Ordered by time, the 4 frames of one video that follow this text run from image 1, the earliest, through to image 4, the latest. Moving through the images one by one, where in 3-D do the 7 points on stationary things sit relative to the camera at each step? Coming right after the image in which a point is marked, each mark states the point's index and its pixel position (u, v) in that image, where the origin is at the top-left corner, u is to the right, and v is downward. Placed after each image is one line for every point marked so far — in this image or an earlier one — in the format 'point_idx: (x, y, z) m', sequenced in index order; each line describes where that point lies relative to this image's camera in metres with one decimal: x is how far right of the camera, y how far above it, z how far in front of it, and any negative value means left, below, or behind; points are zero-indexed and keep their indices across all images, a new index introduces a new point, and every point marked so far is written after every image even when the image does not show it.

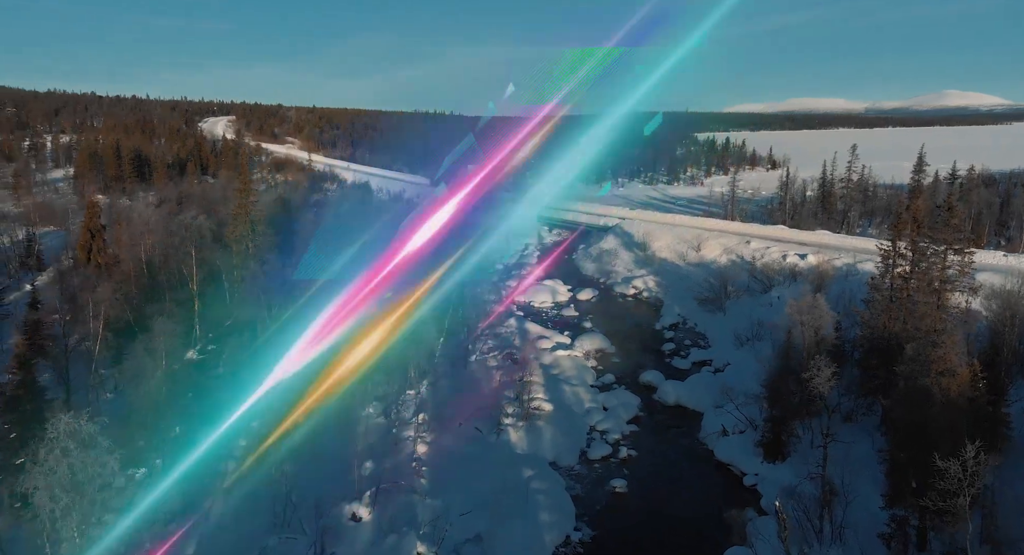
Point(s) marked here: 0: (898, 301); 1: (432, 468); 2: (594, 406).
0: (+10.7, -0.7, +16.3) m
1: (-1.9, -4.5, +13.8) m
2: (+2.6, -4.0, +18.3) m
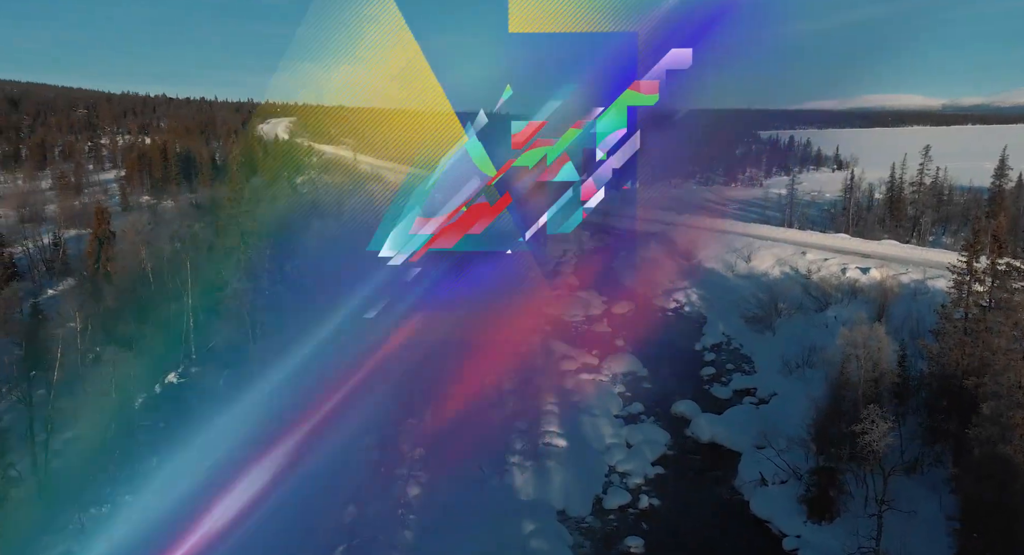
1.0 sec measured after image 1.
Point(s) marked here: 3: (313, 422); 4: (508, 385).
0: (+10.9, -1.4, +13.8) m
1: (-1.9, -5.0, +12.4) m
2: (+2.9, -4.6, +16.5) m
3: (-5.4, -3.9, +15.9) m
4: (-0.2, -3.5, +18.7) m
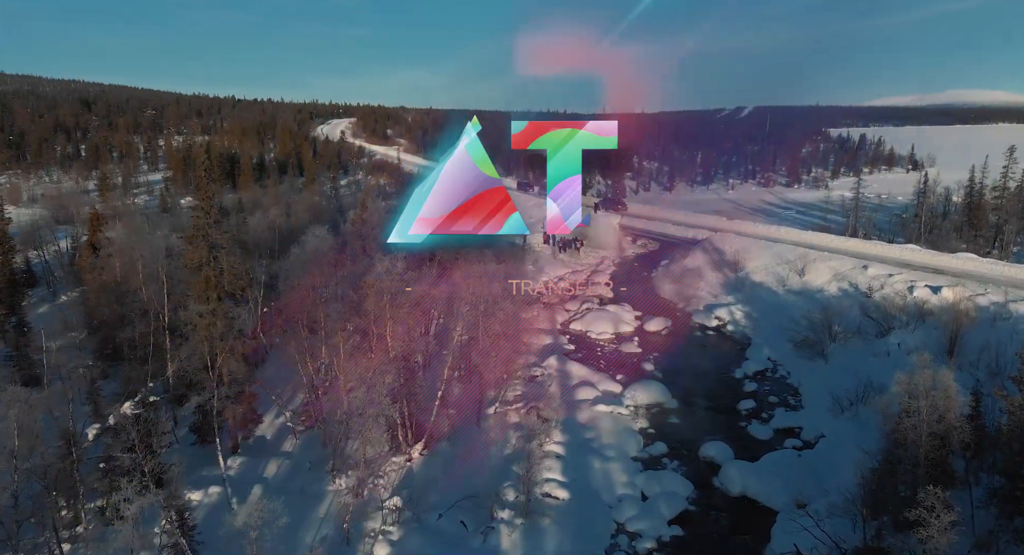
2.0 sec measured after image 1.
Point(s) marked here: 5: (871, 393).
0: (+10.6, -2.3, +11.0) m
1: (-2.3, -5.6, +10.8) m
2: (+2.8, -5.3, +14.5) m
3: (-5.5, -4.4, +14.6) m
4: (0.0, -4.1, +16.9) m
5: (+11.5, -3.7, +18.8) m
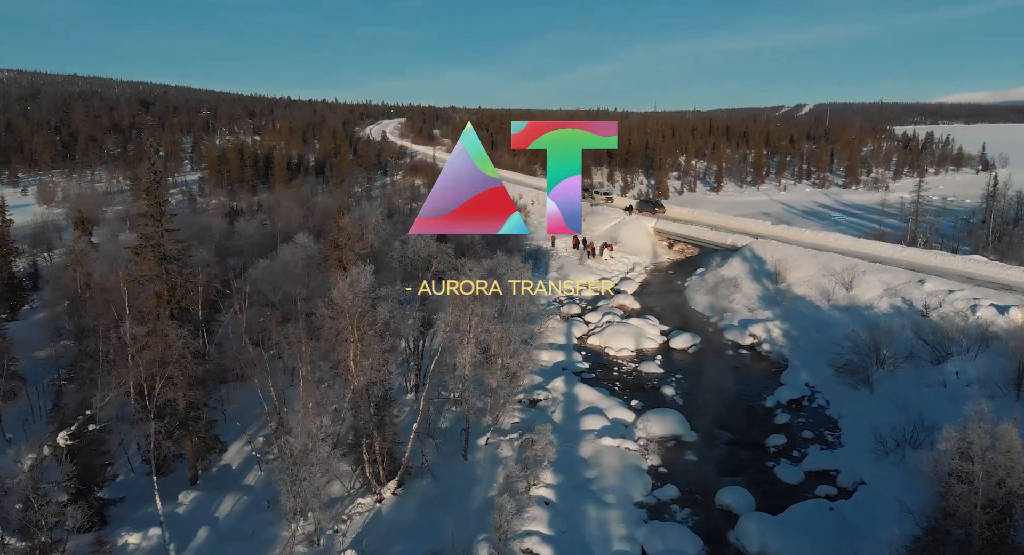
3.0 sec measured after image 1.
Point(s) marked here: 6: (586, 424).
0: (+10.0, -2.9, +8.6) m
1: (-3.0, -6.1, +9.3) m
2: (+2.4, -5.8, +12.6) m
3: (-5.9, -4.8, +13.4) m
4: (-0.2, -4.6, +15.3) m
5: (+11.4, -4.4, +16.3) m
6: (+2.2, -4.3, +17.6) m
